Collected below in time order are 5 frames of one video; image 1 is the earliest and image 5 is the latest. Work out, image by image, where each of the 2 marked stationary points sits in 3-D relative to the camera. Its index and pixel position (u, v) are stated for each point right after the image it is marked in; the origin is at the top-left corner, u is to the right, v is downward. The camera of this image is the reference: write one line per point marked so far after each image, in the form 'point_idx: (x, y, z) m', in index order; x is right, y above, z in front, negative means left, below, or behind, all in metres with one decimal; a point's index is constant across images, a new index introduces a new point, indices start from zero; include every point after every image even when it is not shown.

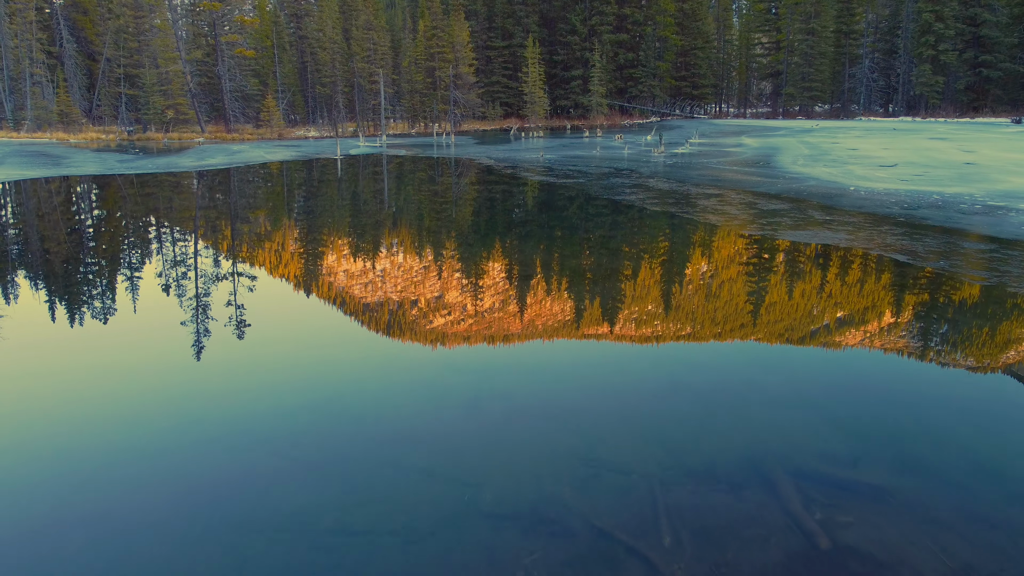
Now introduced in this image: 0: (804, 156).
0: (+9.1, +4.1, +19.0) m
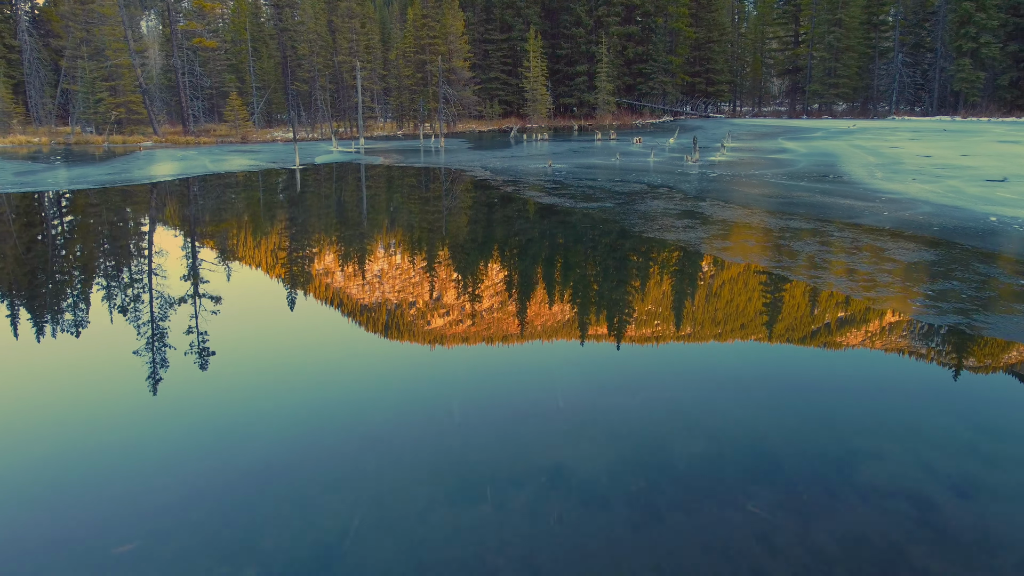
0: (+9.2, +3.1, +15.4) m
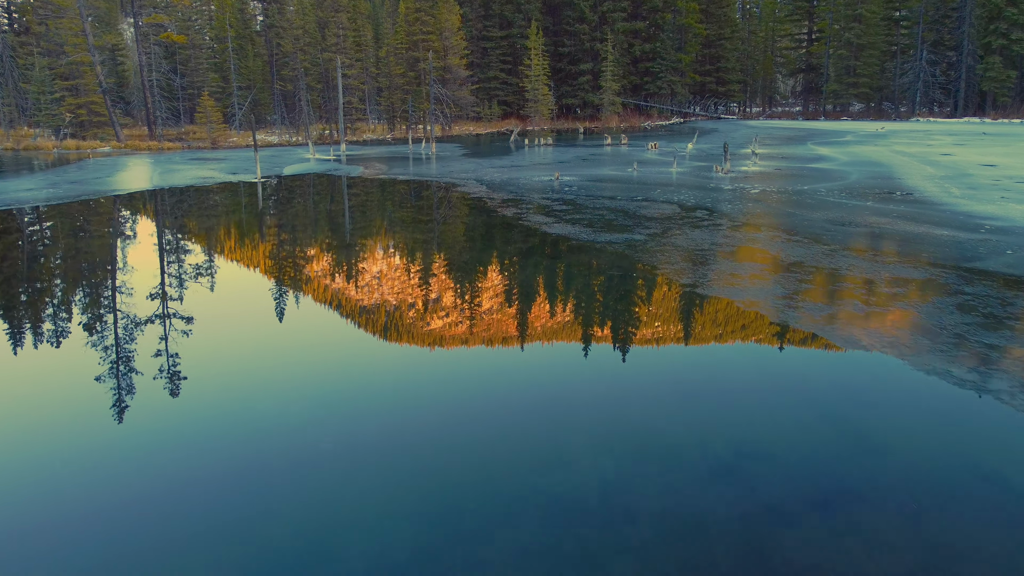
0: (+9.2, +2.3, +13.1) m
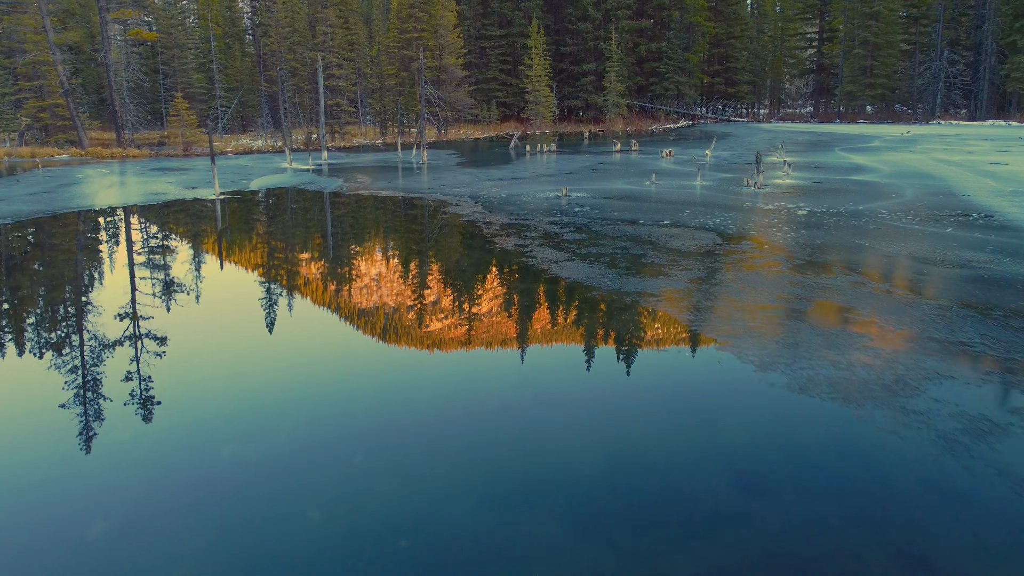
0: (+9.2, +1.7, +11.2) m
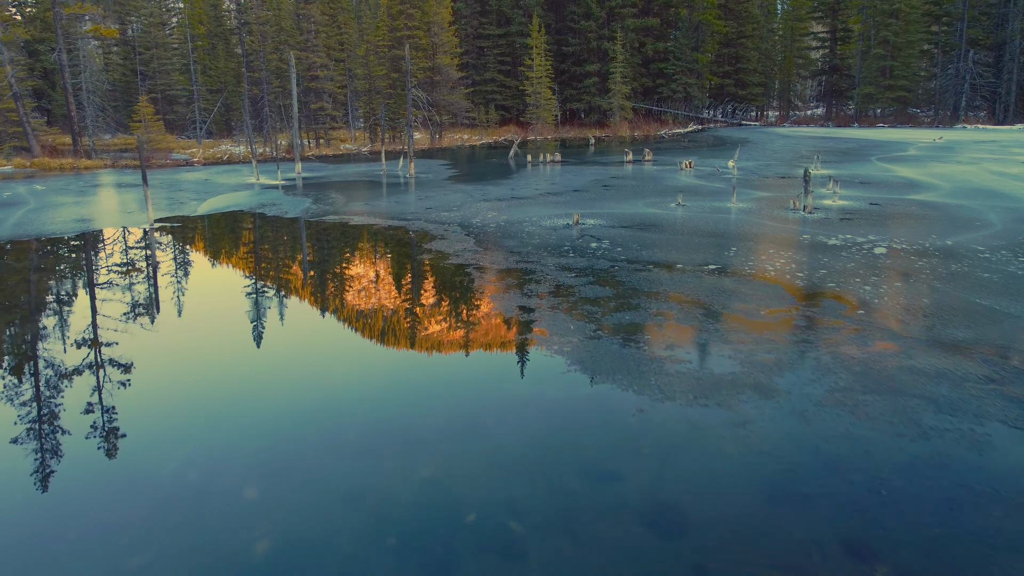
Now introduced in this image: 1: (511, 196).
0: (+9.2, +1.0, +9.2) m
1: (-0.2, +3.0, +18.9) m
